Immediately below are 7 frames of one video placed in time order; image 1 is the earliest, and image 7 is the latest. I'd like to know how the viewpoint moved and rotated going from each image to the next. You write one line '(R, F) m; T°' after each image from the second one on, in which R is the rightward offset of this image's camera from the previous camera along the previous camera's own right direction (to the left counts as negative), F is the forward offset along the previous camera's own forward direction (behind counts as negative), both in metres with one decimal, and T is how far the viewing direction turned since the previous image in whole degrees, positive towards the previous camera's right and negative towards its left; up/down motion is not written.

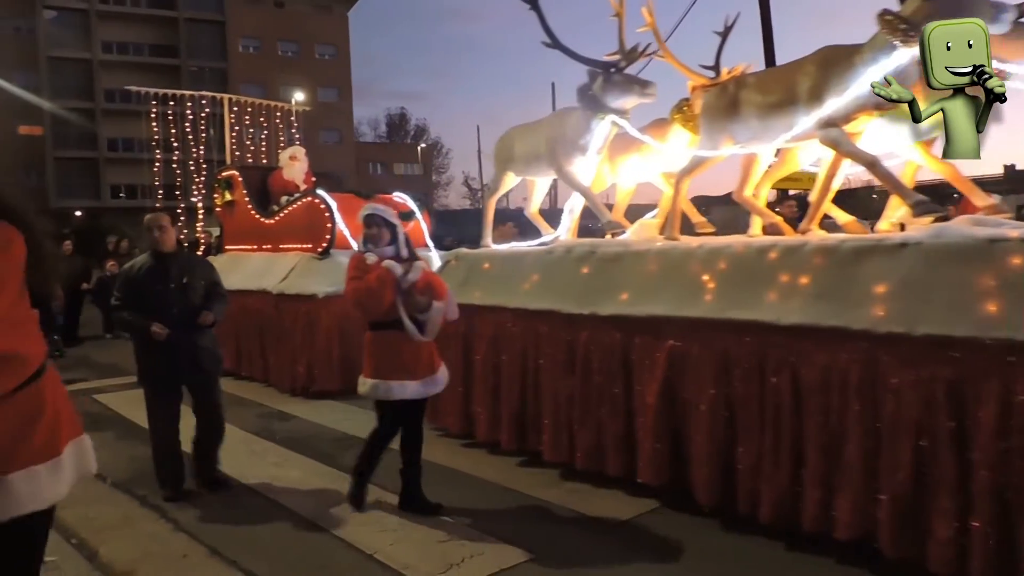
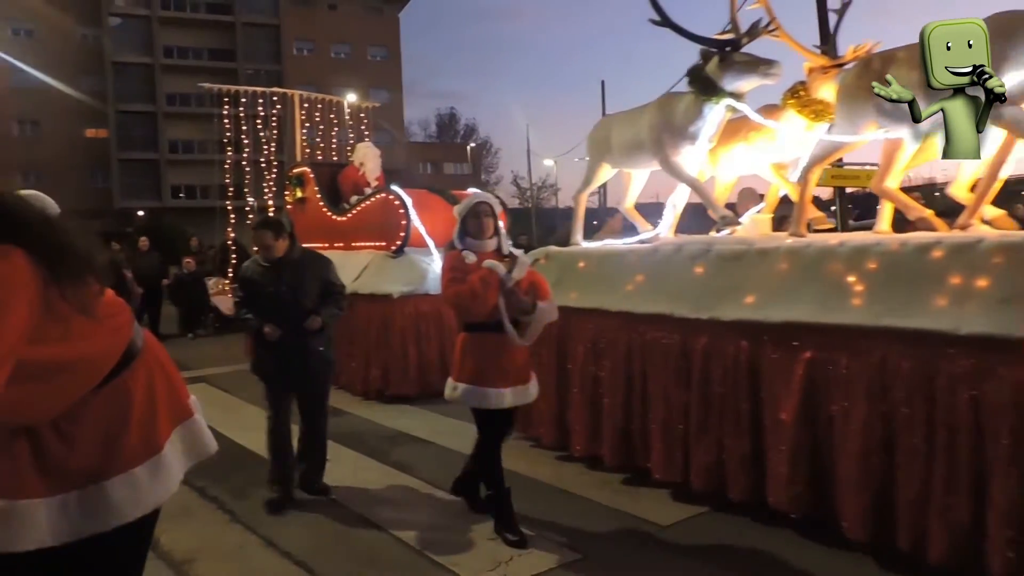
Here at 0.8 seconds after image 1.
(-0.3, +0.4) m; -4°
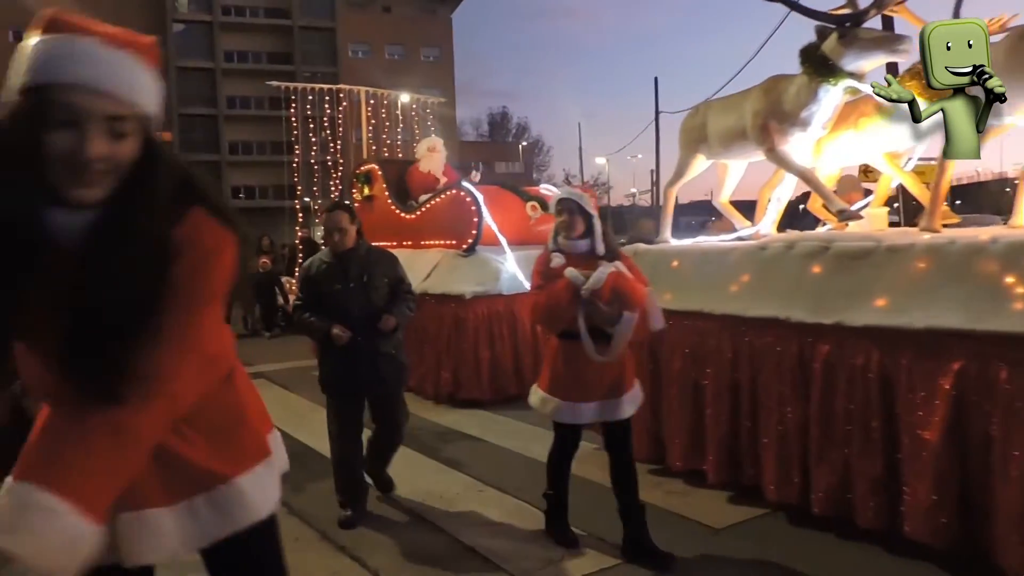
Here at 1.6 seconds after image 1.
(-0.2, +0.3) m; -4°
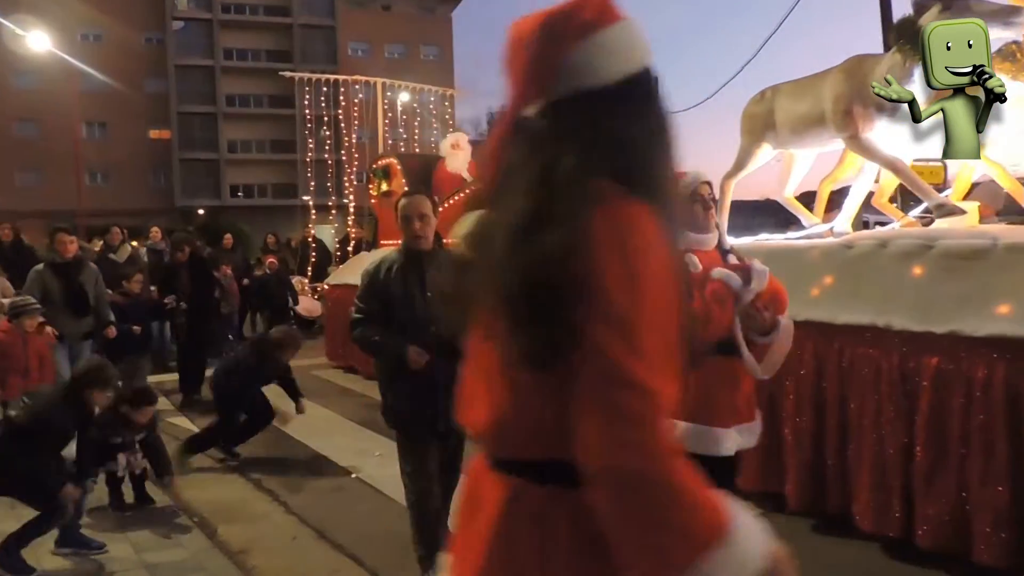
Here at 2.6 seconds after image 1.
(-0.3, +0.4) m; 0°
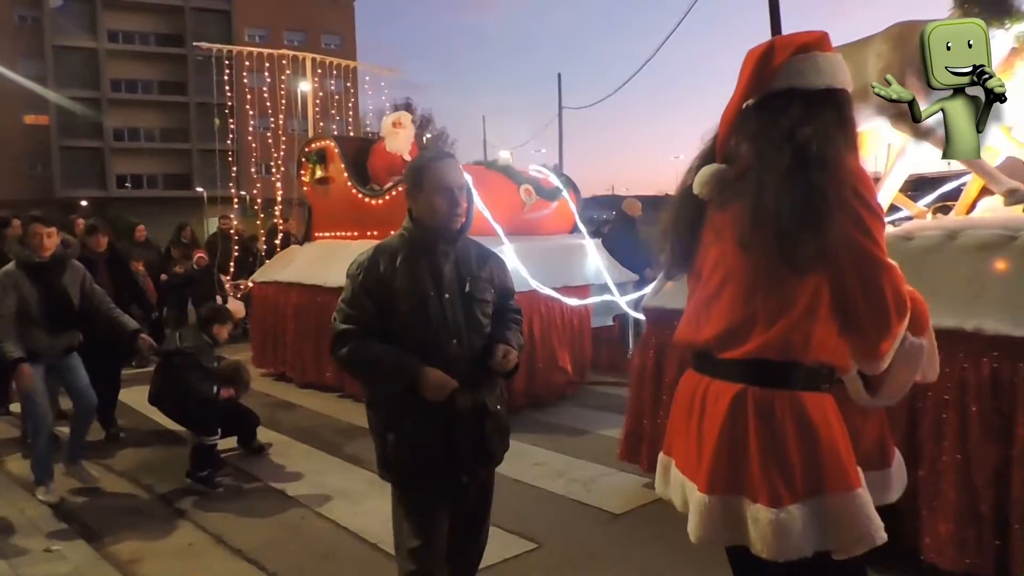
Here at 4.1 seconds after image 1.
(-0.4, +0.7) m; +7°
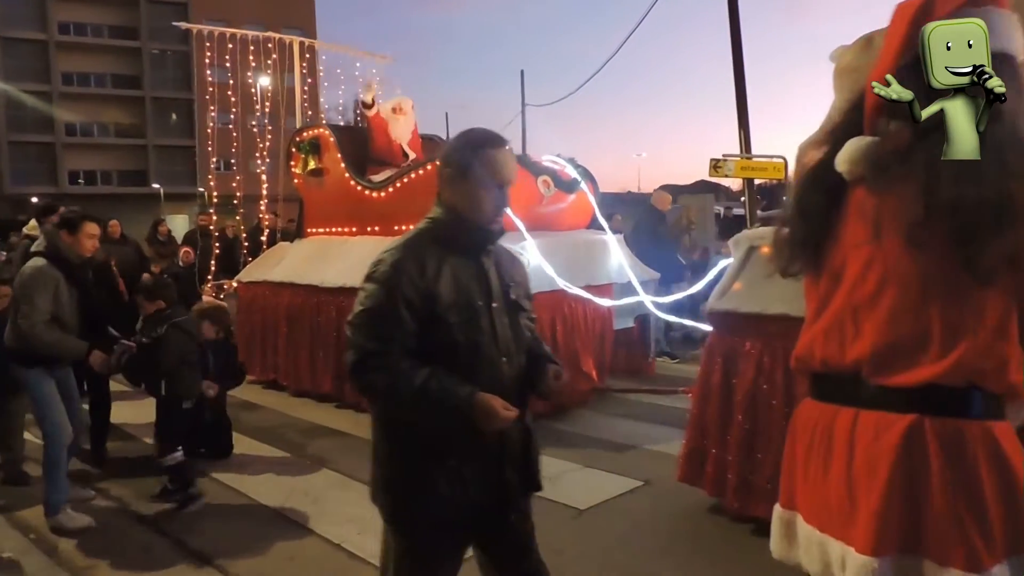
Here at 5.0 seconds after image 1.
(-0.4, +0.5) m; +3°
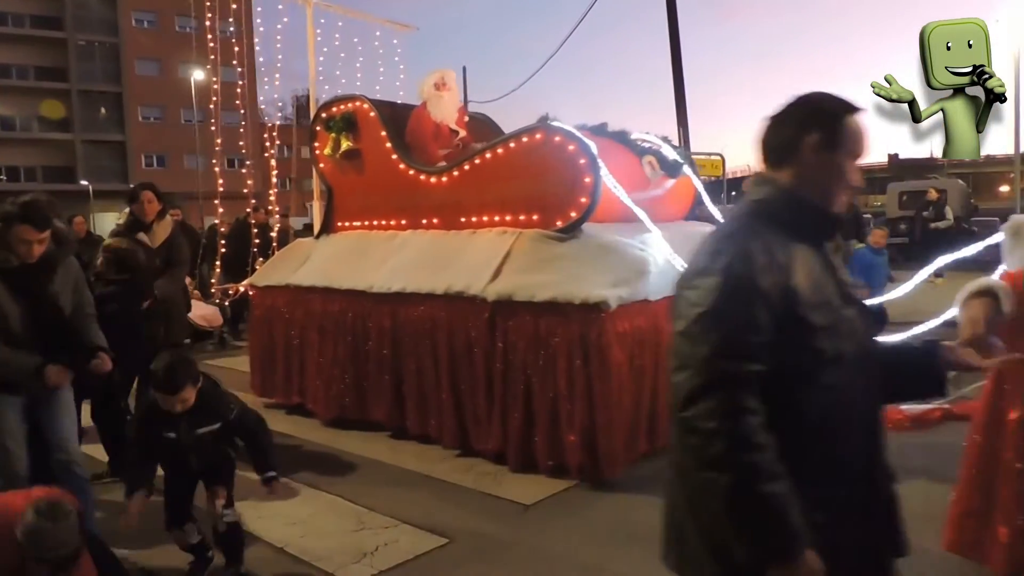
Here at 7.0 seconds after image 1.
(-1.0, +1.1) m; +4°
